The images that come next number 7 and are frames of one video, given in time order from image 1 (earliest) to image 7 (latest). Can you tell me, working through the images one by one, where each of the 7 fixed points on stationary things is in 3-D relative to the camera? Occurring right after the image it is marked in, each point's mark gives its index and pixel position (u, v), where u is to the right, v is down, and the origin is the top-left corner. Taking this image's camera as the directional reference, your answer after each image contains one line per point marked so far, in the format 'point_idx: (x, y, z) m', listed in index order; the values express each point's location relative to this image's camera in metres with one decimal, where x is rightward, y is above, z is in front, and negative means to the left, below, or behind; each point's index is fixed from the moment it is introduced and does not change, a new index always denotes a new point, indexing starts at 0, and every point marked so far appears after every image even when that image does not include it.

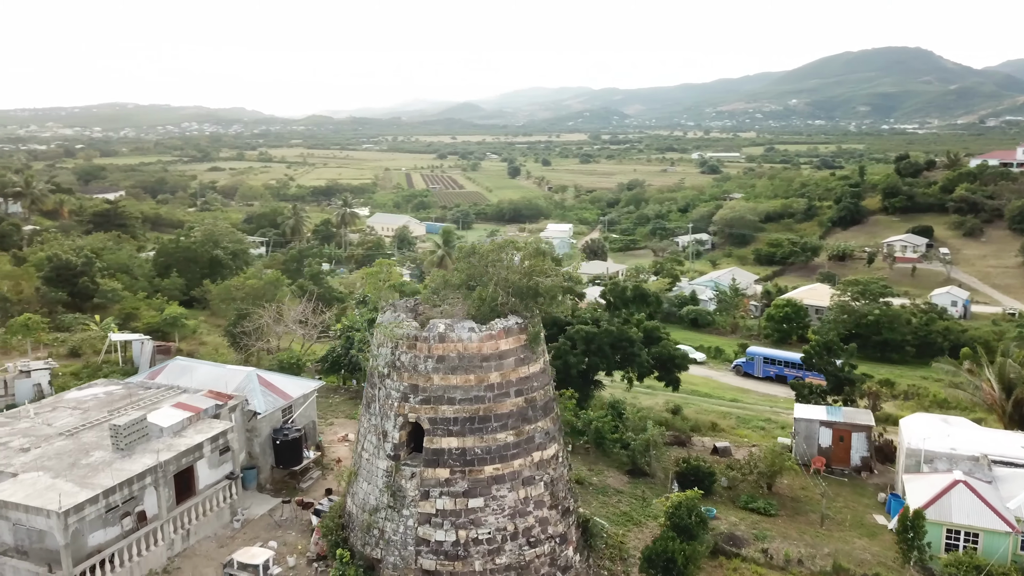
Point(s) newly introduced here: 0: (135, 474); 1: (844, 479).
0: (-5.9, -2.8, +12.5) m
1: (+7.7, -4.4, +18.9) m
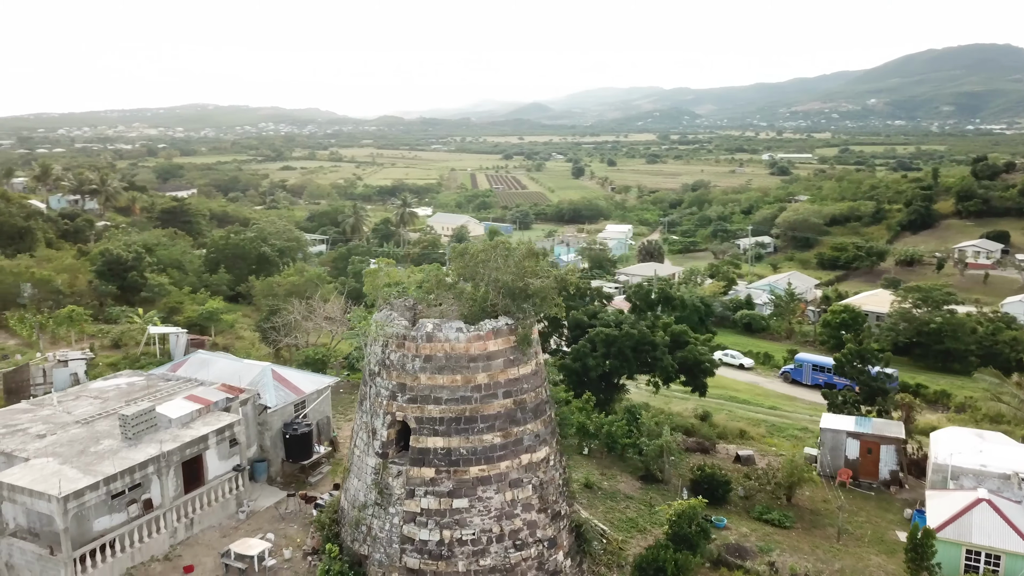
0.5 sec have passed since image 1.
0: (-6.0, -2.8, +12.9) m
1: (+8.0, -4.6, +18.2) m
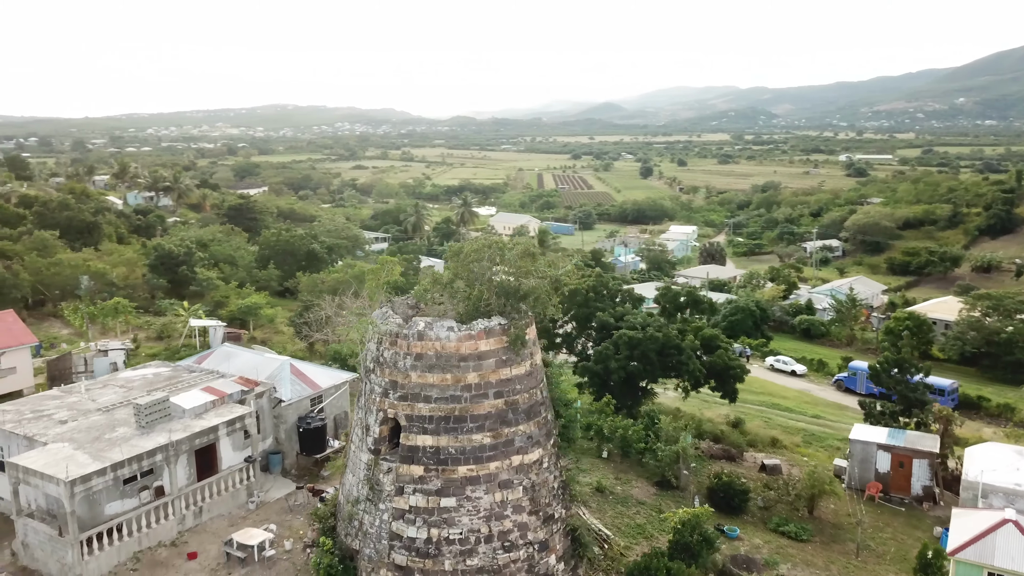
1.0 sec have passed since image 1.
0: (-6.1, -2.7, +13.3) m
1: (+8.3, -4.7, +17.5) m
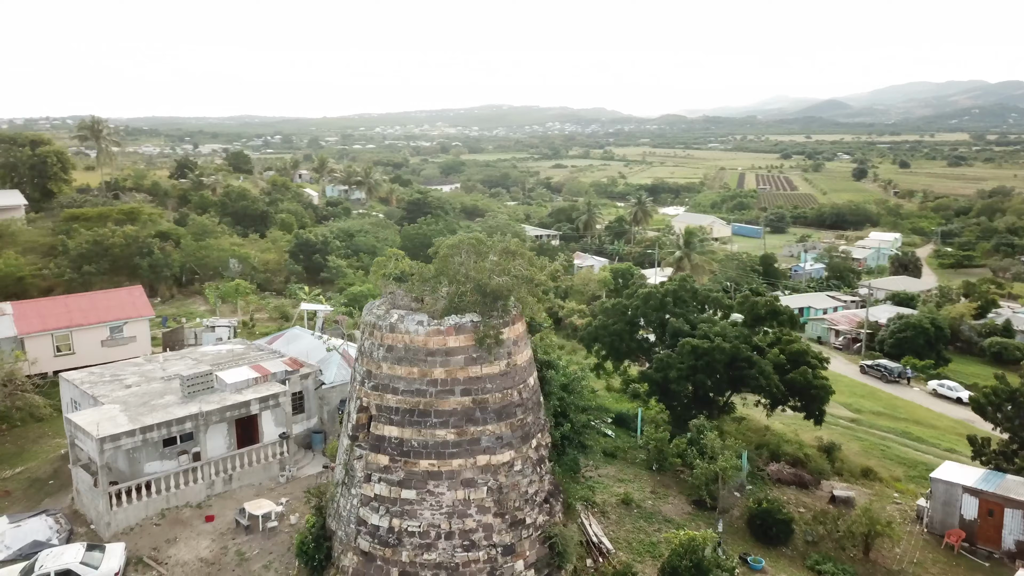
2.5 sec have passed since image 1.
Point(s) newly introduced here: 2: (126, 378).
0: (-6.1, -2.3, +14.6) m
1: (+8.8, -5.1, +15.1) m
2: (-7.9, -1.9, +16.7) m
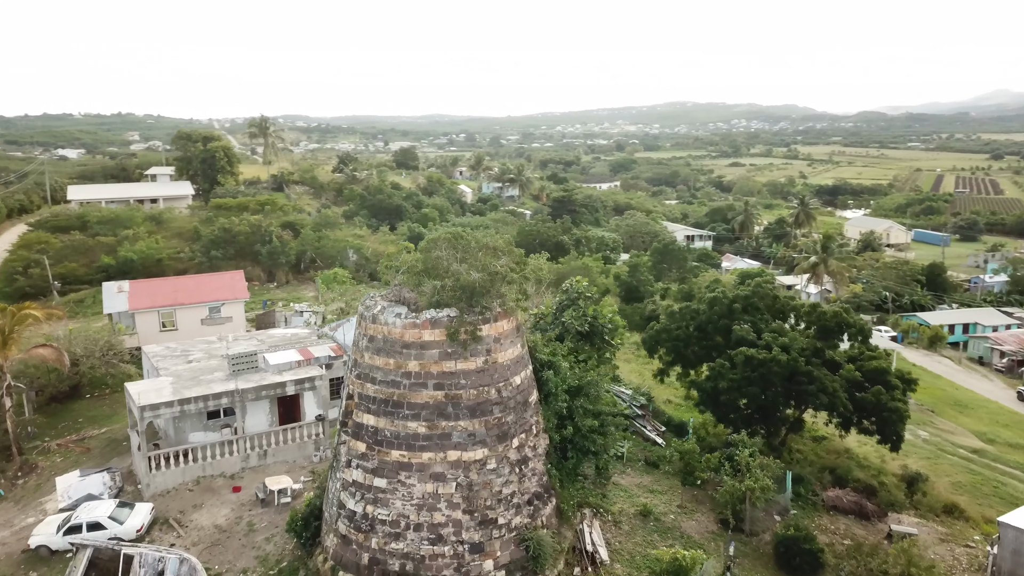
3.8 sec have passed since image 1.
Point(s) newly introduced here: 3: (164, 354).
0: (-5.8, -2.0, +15.8) m
1: (+8.7, -5.4, +13.1) m
2: (-7.1, -1.5, +18.1) m
3: (-7.8, -1.5, +18.2) m
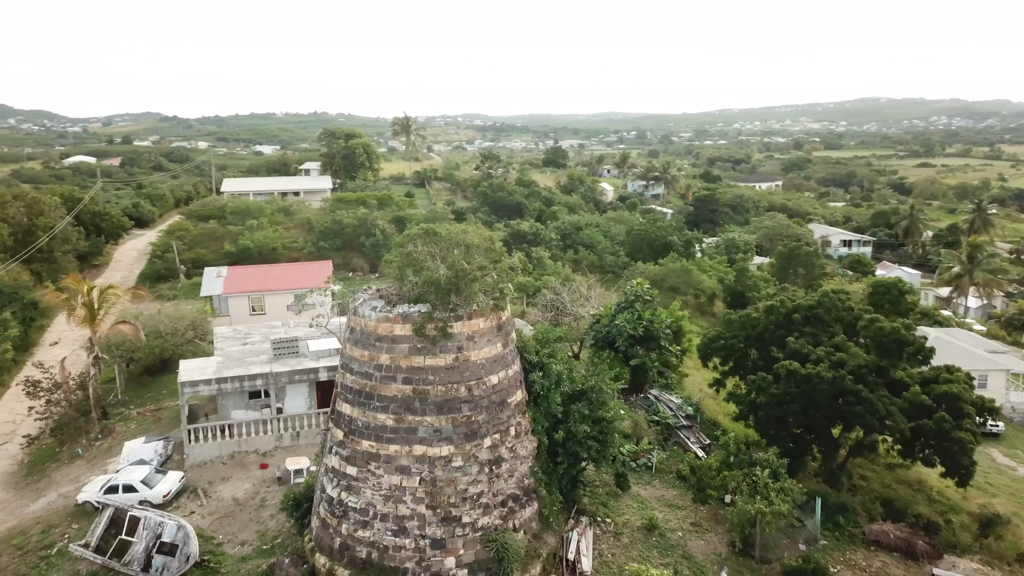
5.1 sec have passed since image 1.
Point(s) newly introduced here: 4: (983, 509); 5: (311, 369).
0: (-5.4, -1.8, +16.8) m
1: (+8.1, -5.7, +11.2) m
2: (-6.2, -1.2, +19.4) m
3: (-6.9, -1.2, +19.6) m
4: (+9.9, -4.6, +16.9) m
5: (-4.2, -1.7, +17.2) m
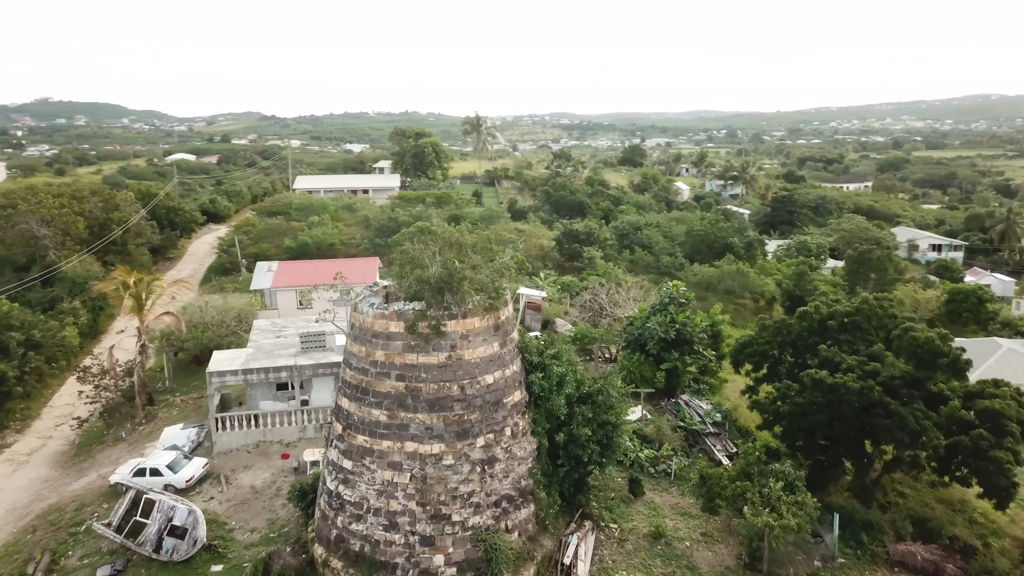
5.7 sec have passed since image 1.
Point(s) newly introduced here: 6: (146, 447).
0: (-5.0, -1.7, +17.2) m
1: (+7.7, -5.9, +10.3) m
2: (-5.5, -1.1, +19.9) m
3: (-6.2, -1.0, +20.2) m
4: (+10.1, -4.8, +15.8) m
5: (-3.8, -1.6, +17.5) m
6: (-8.3, -3.6, +18.5) m
